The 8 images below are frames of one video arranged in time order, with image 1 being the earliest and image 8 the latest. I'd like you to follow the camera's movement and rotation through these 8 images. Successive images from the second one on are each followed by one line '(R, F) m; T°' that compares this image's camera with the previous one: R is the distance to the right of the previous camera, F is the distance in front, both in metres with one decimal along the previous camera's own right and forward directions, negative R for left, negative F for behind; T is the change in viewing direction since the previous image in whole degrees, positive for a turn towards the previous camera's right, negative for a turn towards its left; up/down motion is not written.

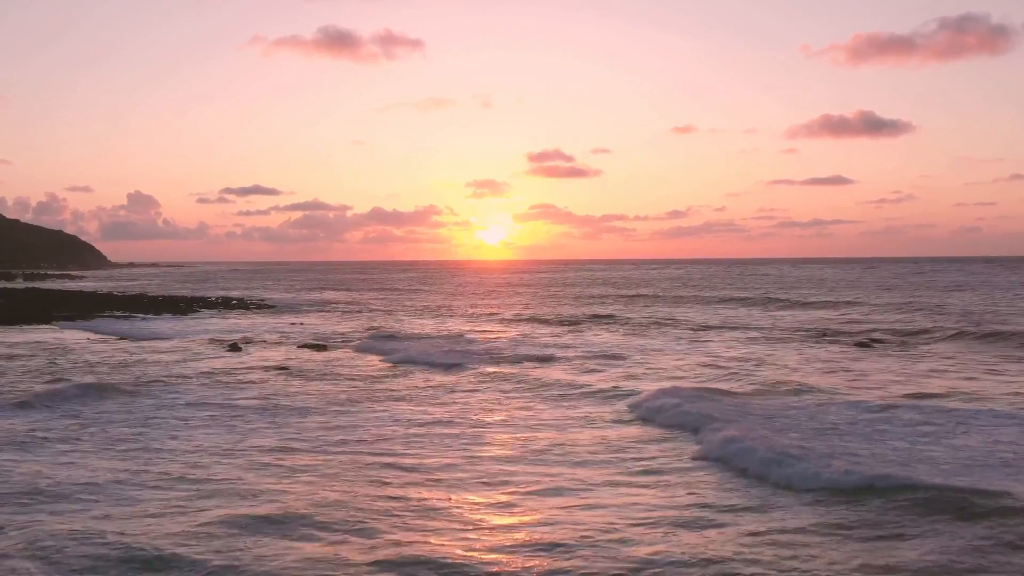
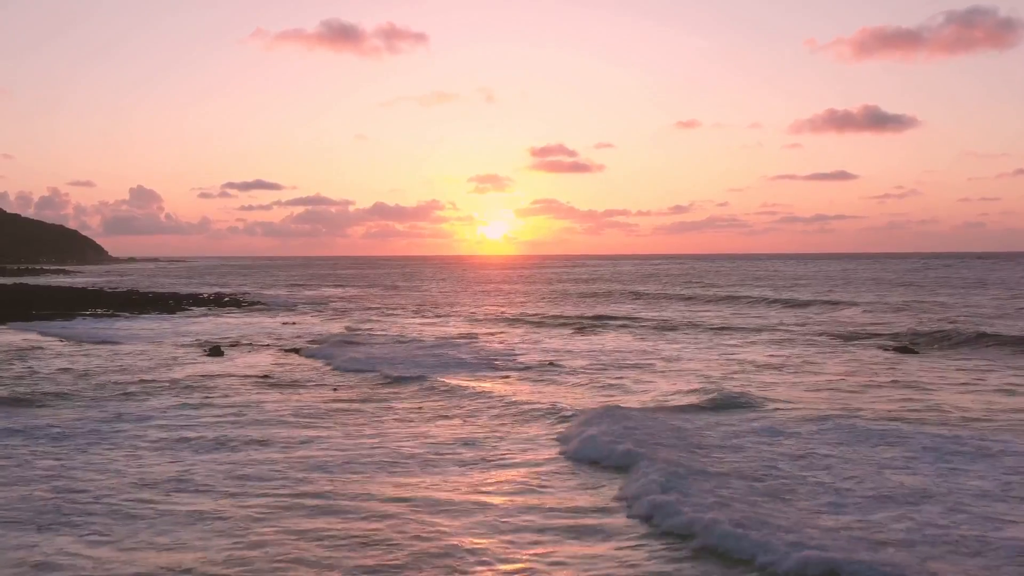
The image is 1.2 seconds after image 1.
(-0.1, +2.3) m; 0°
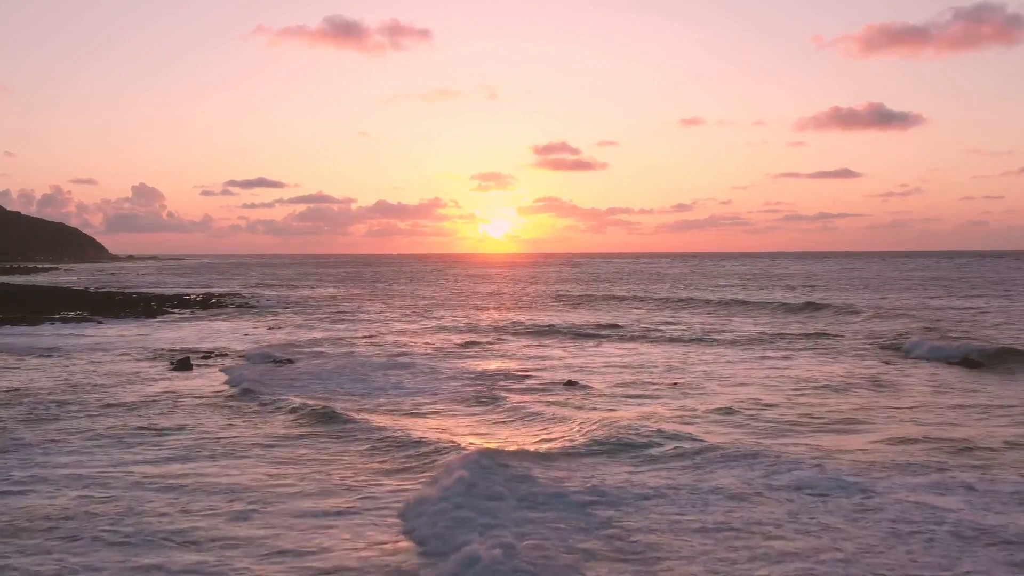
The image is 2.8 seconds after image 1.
(-0.2, +3.3) m; 0°
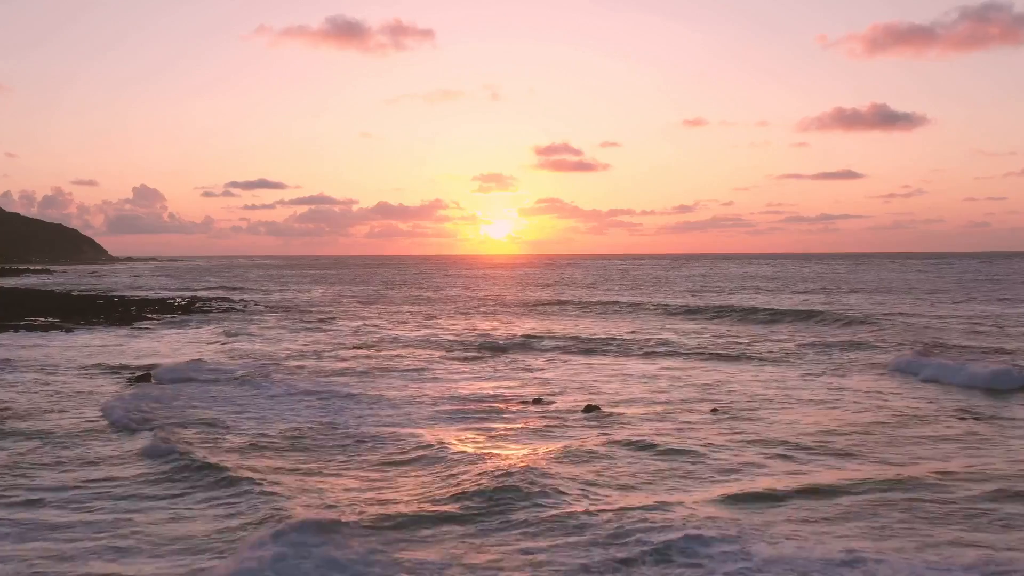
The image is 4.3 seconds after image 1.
(-0.2, +3.3) m; 0°
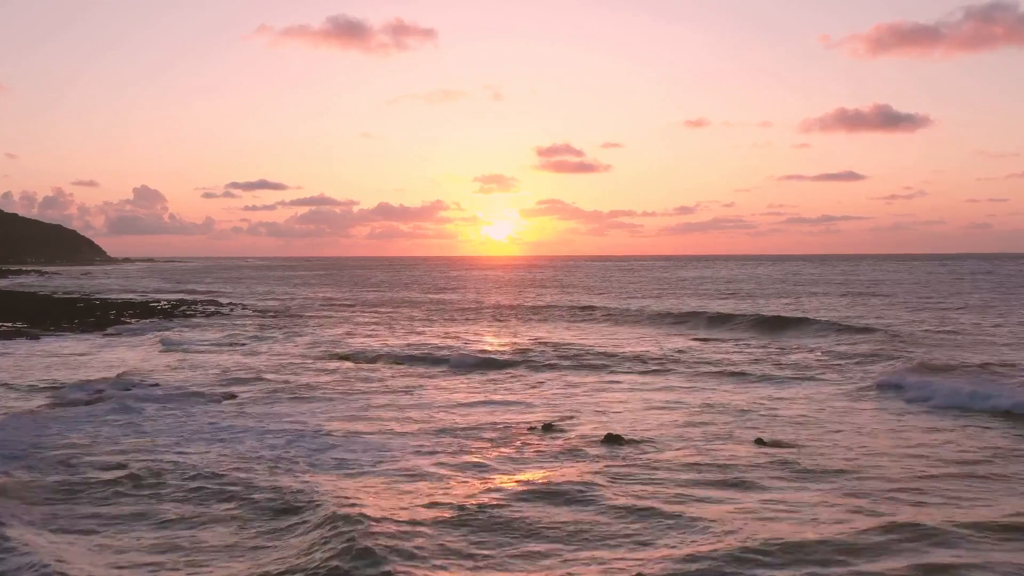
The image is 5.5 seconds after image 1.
(-0.1, +2.8) m; 0°
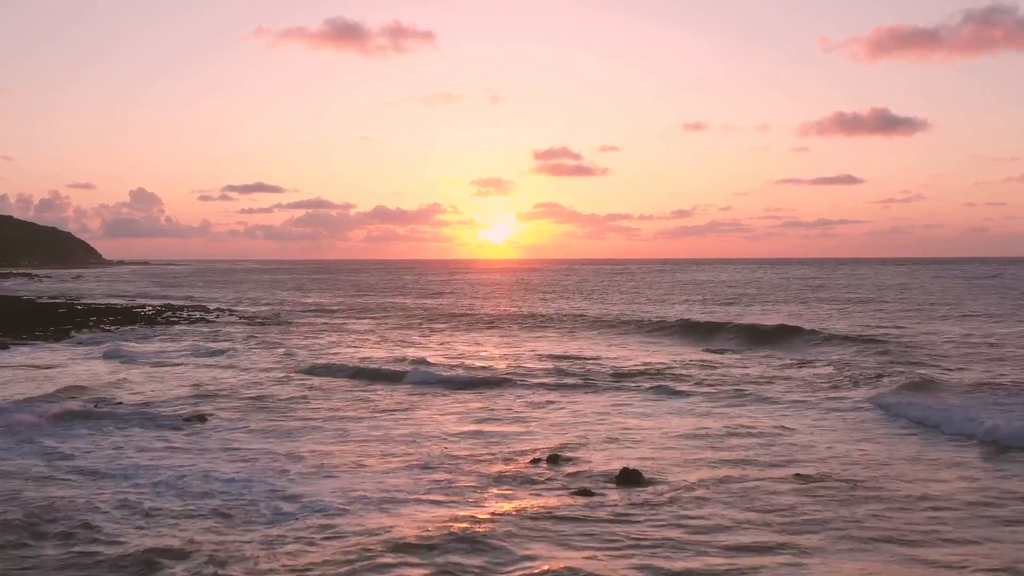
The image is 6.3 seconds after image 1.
(-0.1, +2.0) m; 0°
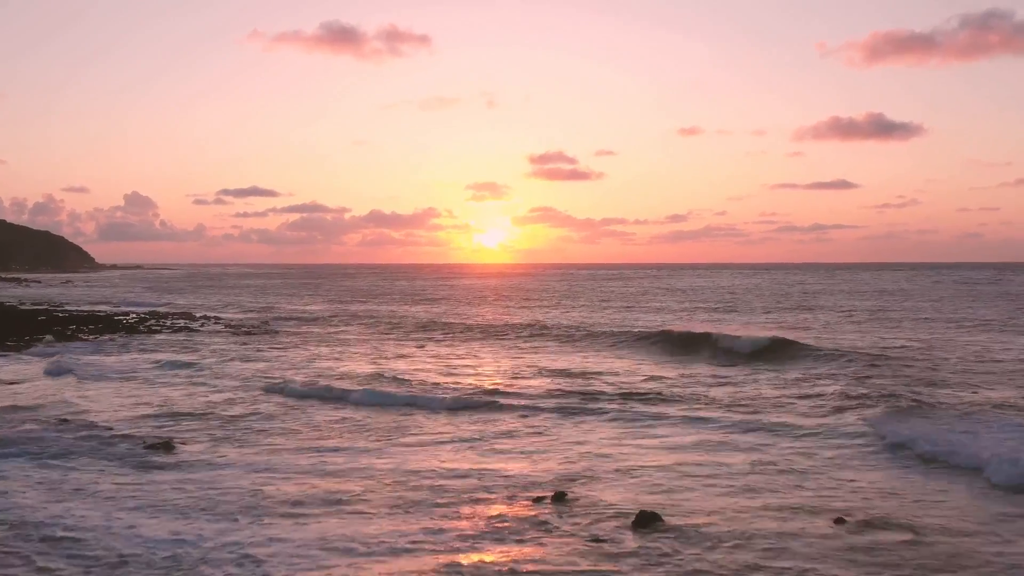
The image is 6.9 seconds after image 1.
(-0.1, +1.7) m; 0°
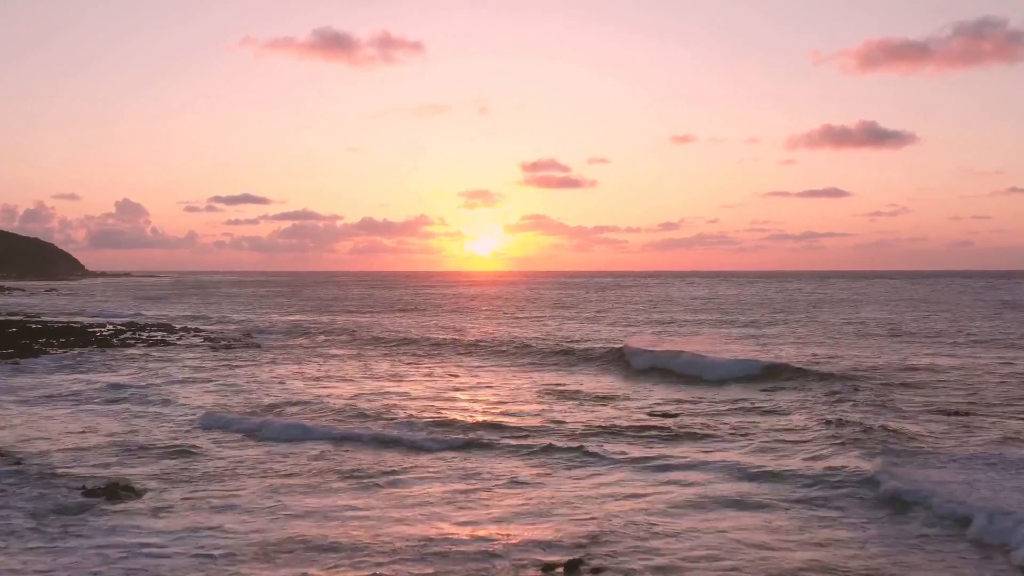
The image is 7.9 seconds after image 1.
(-0.2, +2.3) m; +1°
